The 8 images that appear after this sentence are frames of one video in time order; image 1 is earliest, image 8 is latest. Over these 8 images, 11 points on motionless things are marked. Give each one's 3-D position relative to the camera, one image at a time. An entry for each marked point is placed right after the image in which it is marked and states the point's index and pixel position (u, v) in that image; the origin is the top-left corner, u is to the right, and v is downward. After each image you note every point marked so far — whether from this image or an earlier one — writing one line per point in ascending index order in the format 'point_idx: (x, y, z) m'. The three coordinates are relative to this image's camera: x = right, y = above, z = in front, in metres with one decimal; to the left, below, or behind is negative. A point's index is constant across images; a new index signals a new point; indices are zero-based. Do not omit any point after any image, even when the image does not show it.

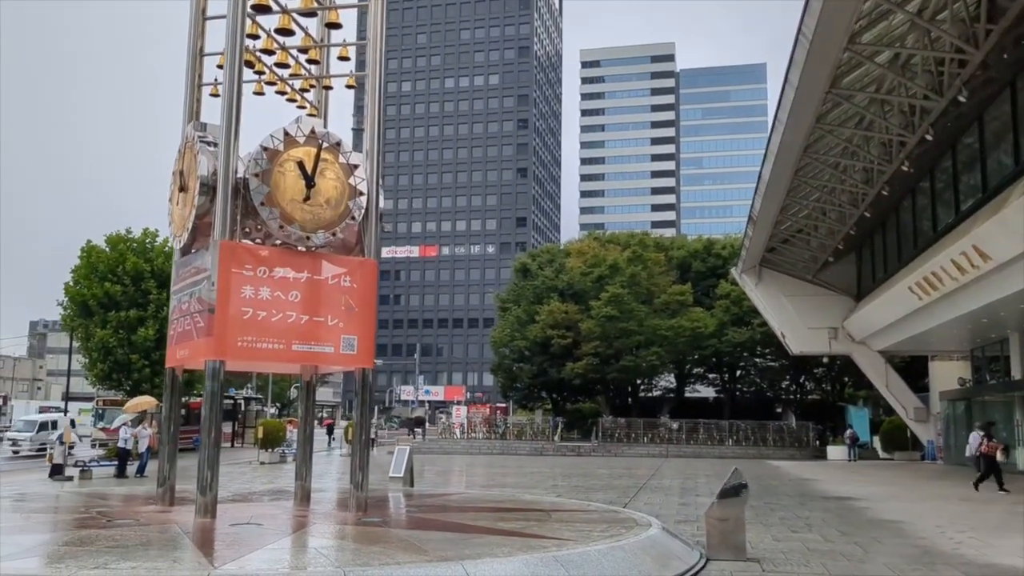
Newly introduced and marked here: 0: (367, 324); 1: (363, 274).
0: (-1.7, -0.4, +10.5) m
1: (-1.8, +0.2, +10.5) m
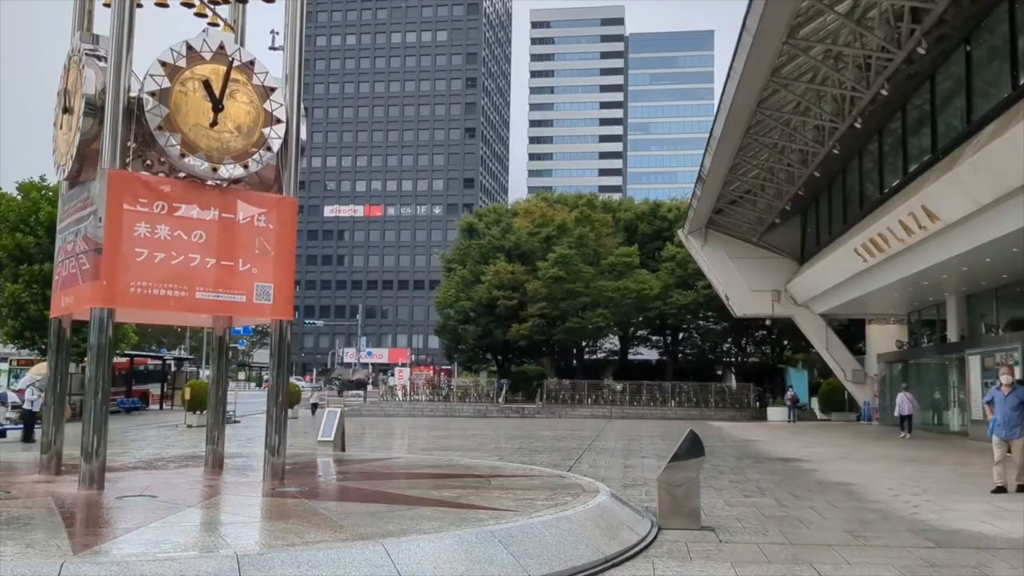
0: (-2.4, +0.2, +9.3) m
1: (-2.5, +0.8, +9.3) m
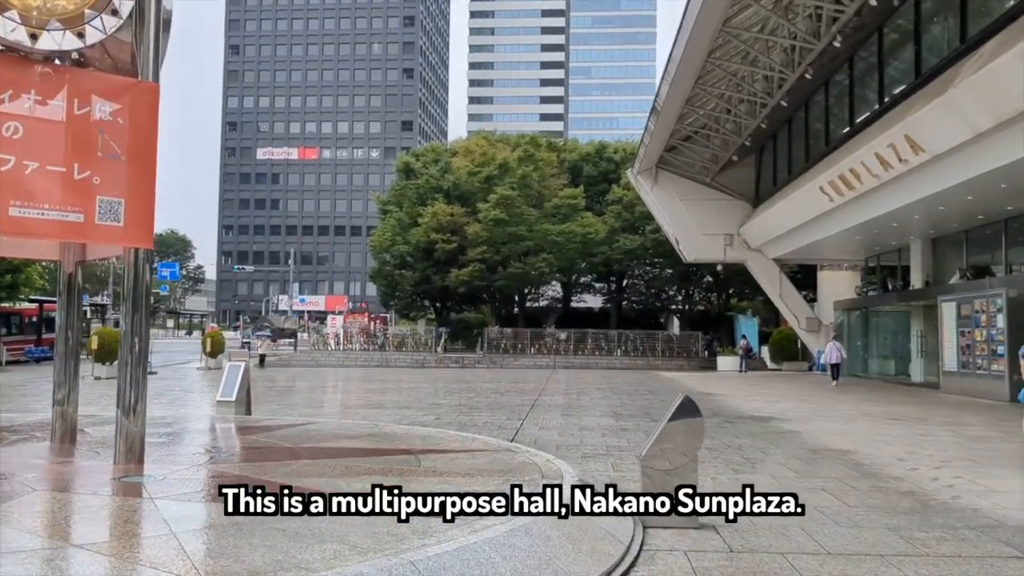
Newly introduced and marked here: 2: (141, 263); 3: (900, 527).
0: (-2.9, +0.8, +6.9) m
1: (-3.0, +1.4, +6.9) m
2: (-3.0, +0.2, +7.0) m
3: (+2.7, -1.7, +6.1) m
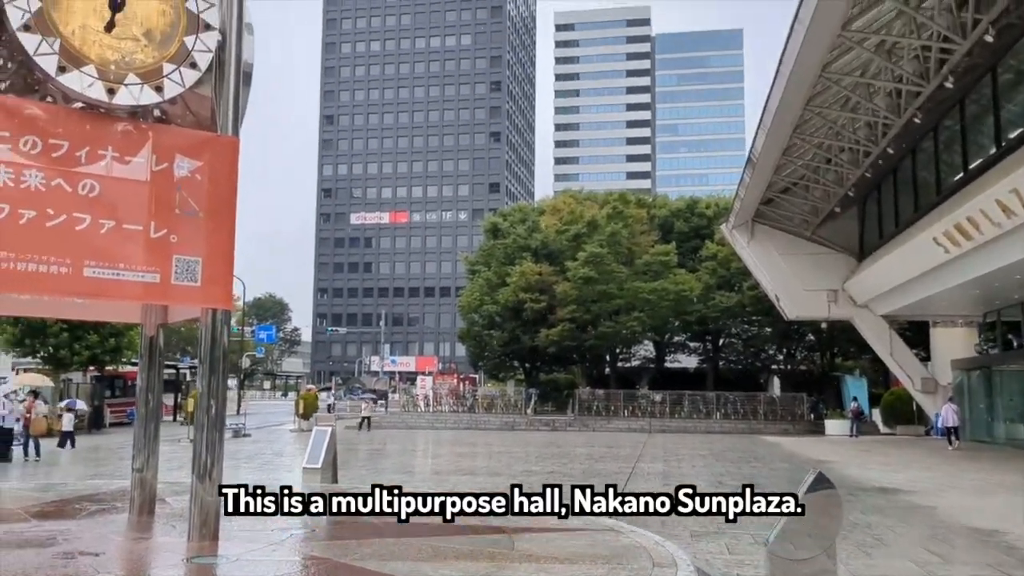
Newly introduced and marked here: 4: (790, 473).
0: (-2.2, +0.3, +6.6) m
1: (-2.2, +0.9, +6.6) m
2: (-2.2, -0.3, +6.7) m
3: (+3.4, -2.0, +5.0) m
4: (+5.2, -3.5, +16.4) m
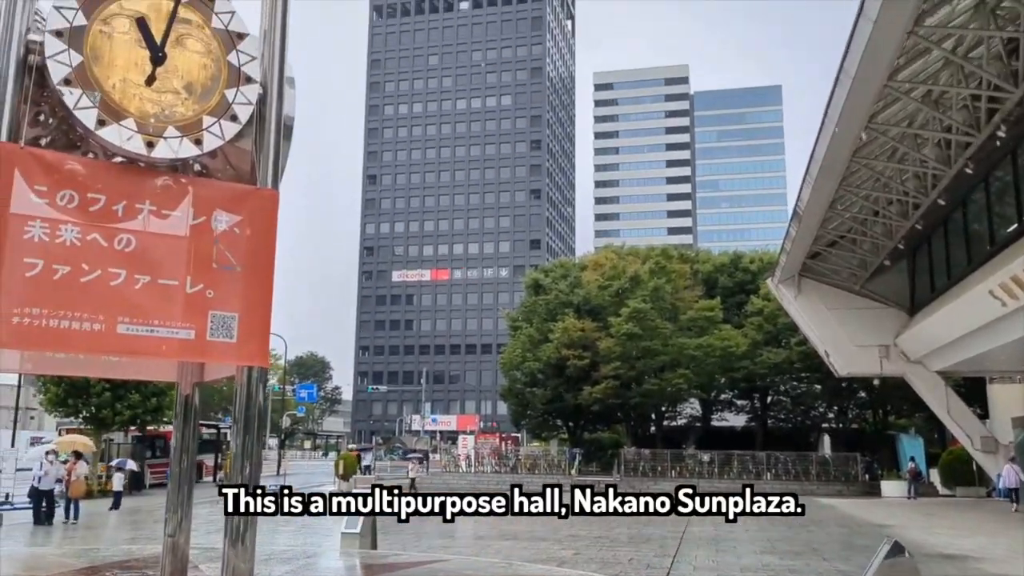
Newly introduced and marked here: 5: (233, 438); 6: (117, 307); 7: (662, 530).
0: (-1.8, -0.1, +6.4) m
1: (-1.9, +0.5, +6.4) m
2: (-1.9, -0.7, +6.4) m
3: (+3.7, -2.3, +4.4) m
4: (+6.1, -4.5, +15.6) m
5: (-2.0, -1.1, +6.3) m
6: (-2.6, -0.1, +5.7) m
7: (+3.0, -4.8, +17.5) m
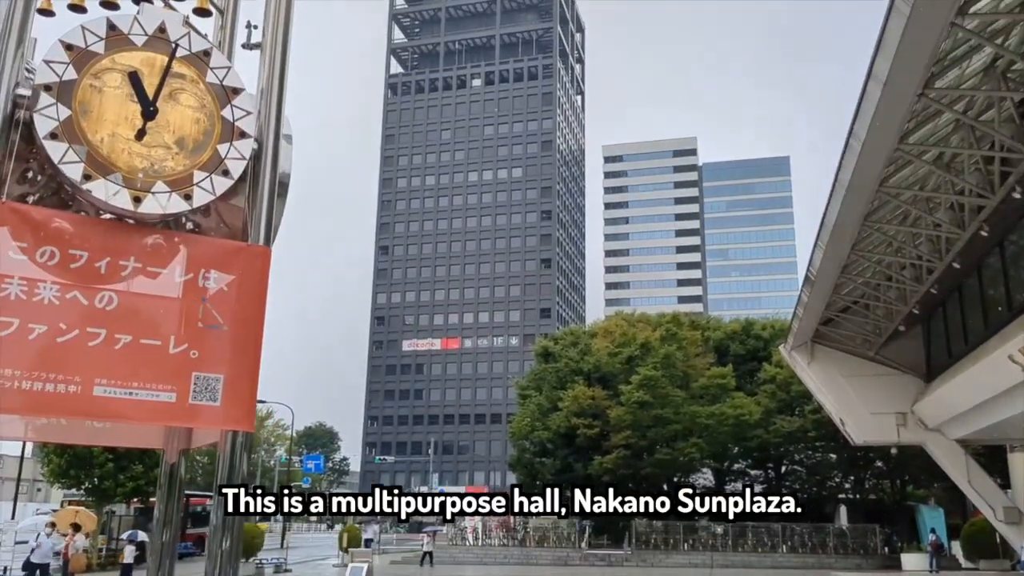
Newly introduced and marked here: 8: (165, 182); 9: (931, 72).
0: (-1.8, -0.5, +6.1) m
1: (-1.9, +0.1, +6.2) m
2: (-1.9, -1.1, +6.1) m
3: (+3.6, -2.5, +3.9) m
4: (+6.2, -5.6, +14.8) m
5: (-2.0, -1.6, +6.0) m
6: (-2.6, -0.5, +5.4) m
7: (+3.2, -6.1, +16.7) m
8: (-2.3, +0.7, +5.9) m
9: (+4.9, +2.6, +10.2) m
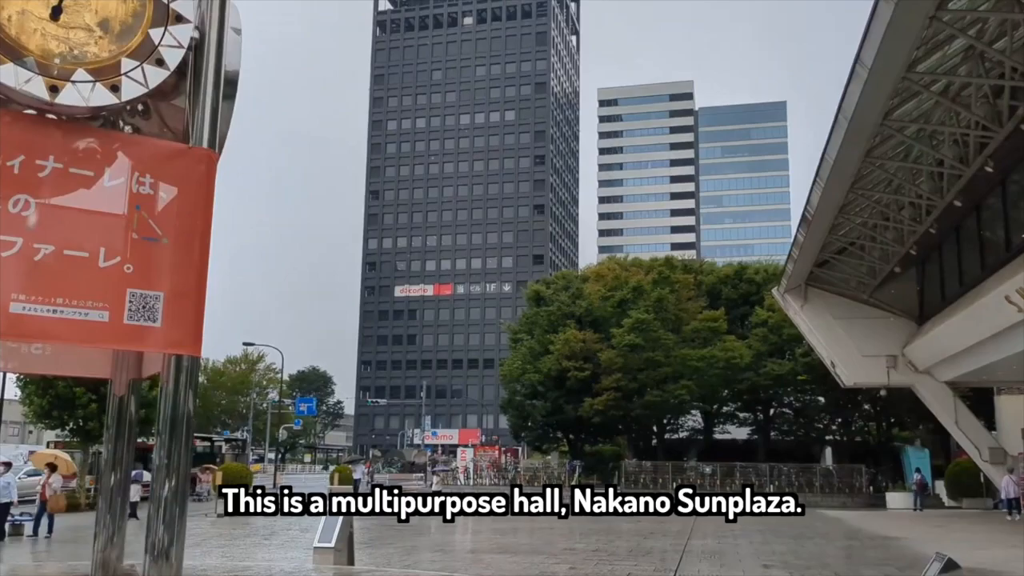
0: (-2.0, +0.1, +5.6) m
1: (-2.1, +0.7, +5.7) m
2: (-2.1, -0.6, +5.6) m
3: (+3.5, -2.1, +3.6) m
4: (+5.9, -4.5, +14.7) m
5: (-2.2, -1.0, +5.5) m
6: (-2.8, 0.0, +4.9) m
7: (+2.9, -4.9, +16.6) m
8: (-2.5, +1.3, +5.3) m
9: (+4.7, +3.4, +9.6) m
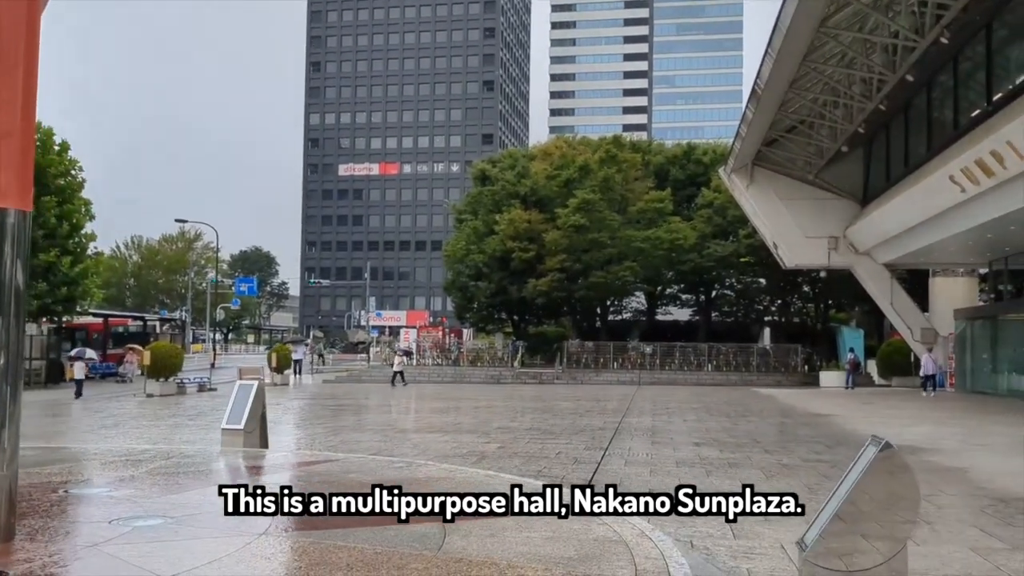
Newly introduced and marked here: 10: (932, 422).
0: (-2.6, +0.9, +4.6) m
1: (-2.6, +1.5, +4.6) m
2: (-2.6, +0.3, +4.8) m
3: (+3.0, -1.5, +3.3) m
4: (+4.8, -2.4, +14.7) m
5: (-2.8, -0.1, +4.7) m
6: (-3.3, +0.8, +3.9) m
7: (+1.6, -2.5, +16.4) m
8: (-3.0, +2.1, +4.1) m
9: (+4.0, +4.7, +8.5) m
10: (+7.7, -2.4, +15.7) m
